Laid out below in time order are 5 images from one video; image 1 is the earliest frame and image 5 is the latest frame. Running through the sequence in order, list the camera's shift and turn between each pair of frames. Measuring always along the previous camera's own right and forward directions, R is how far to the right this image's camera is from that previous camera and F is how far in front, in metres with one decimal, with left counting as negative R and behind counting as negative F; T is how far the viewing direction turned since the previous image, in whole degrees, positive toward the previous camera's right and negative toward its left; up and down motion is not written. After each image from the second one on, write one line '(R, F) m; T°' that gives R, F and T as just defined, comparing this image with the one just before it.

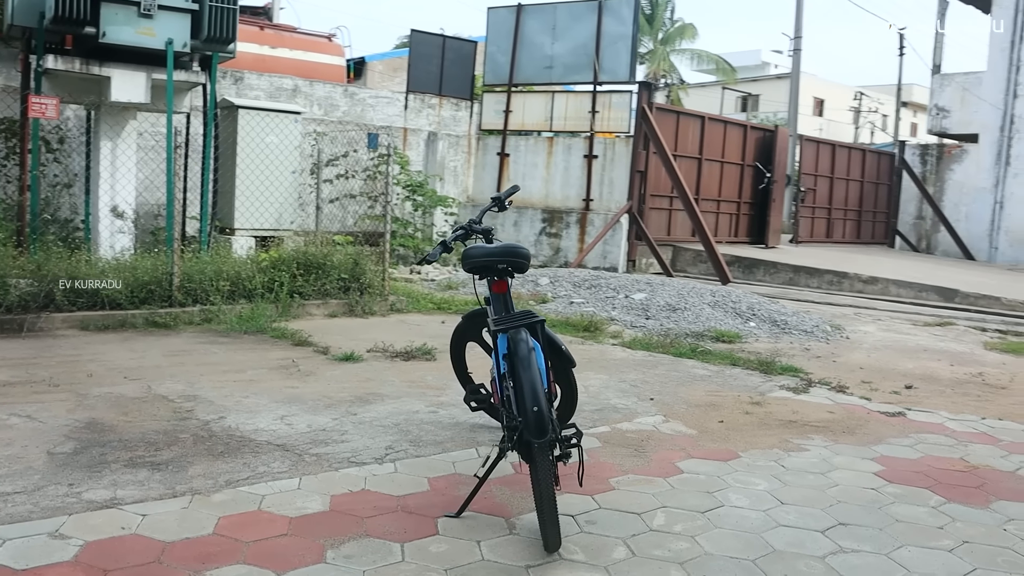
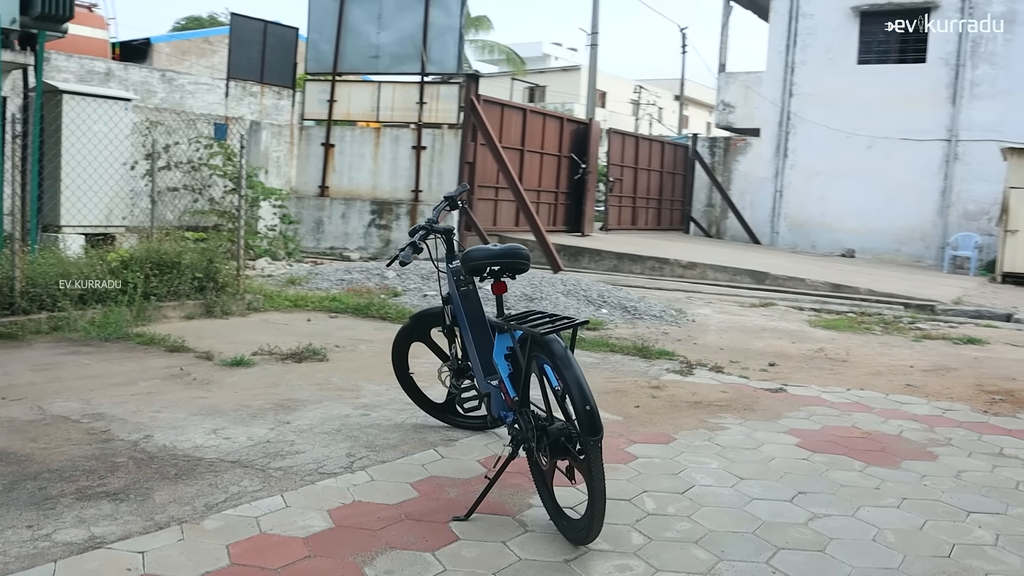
(-1.0, +0.1) m; +15°
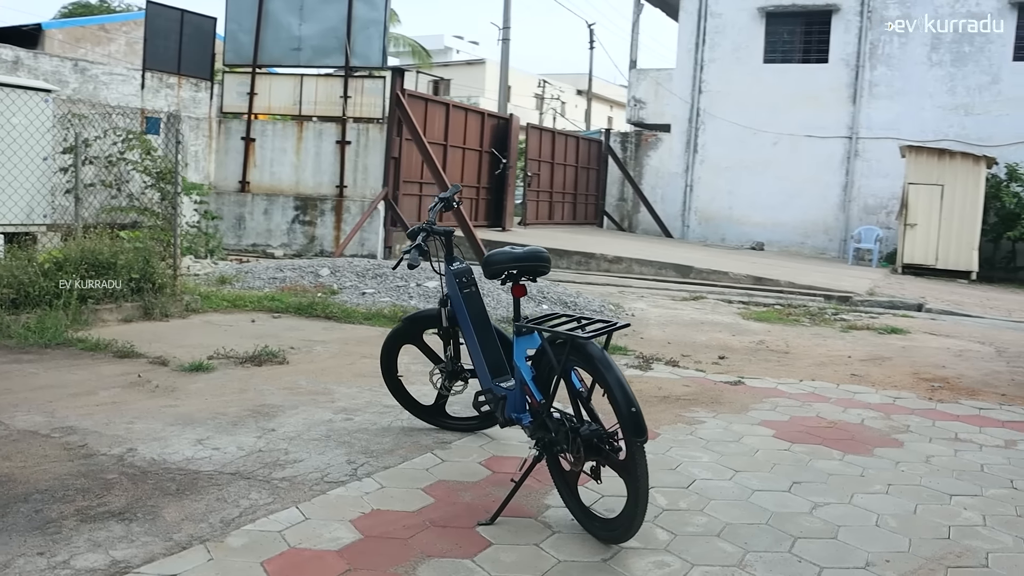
(-0.5, 0.0) m; +7°
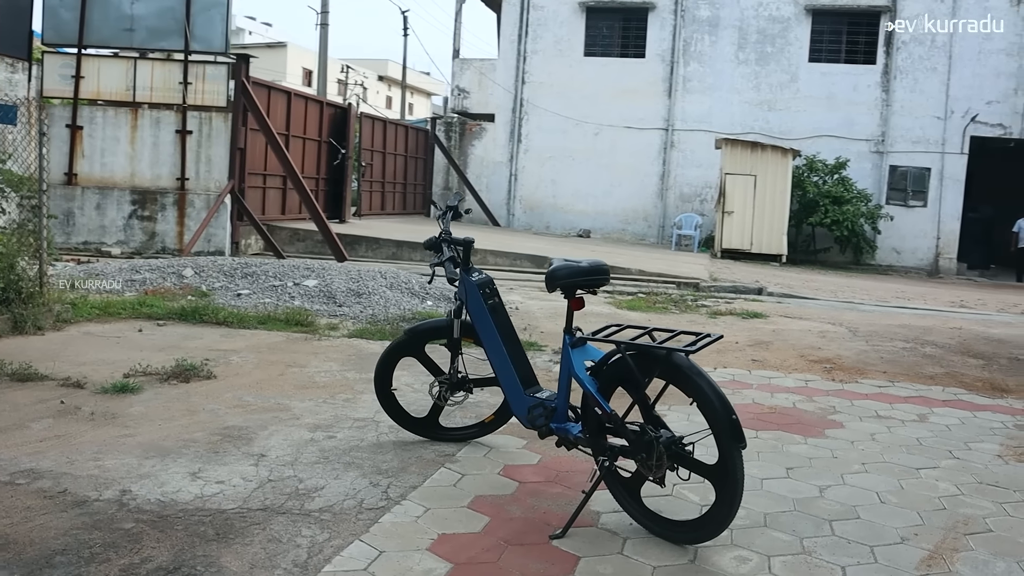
(-1.1, +0.2) m; +15°
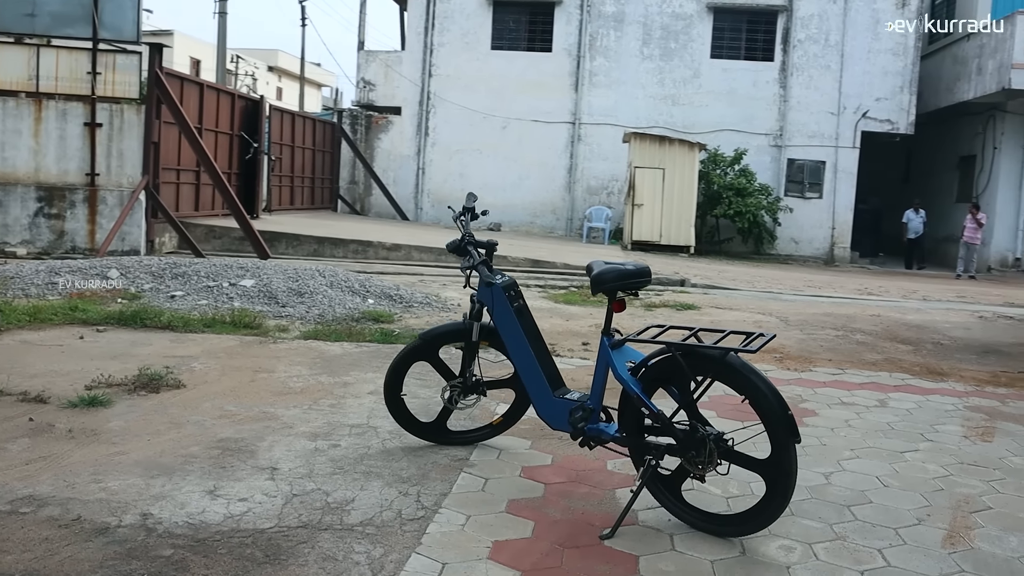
(-0.6, +0.1) m; +8°
